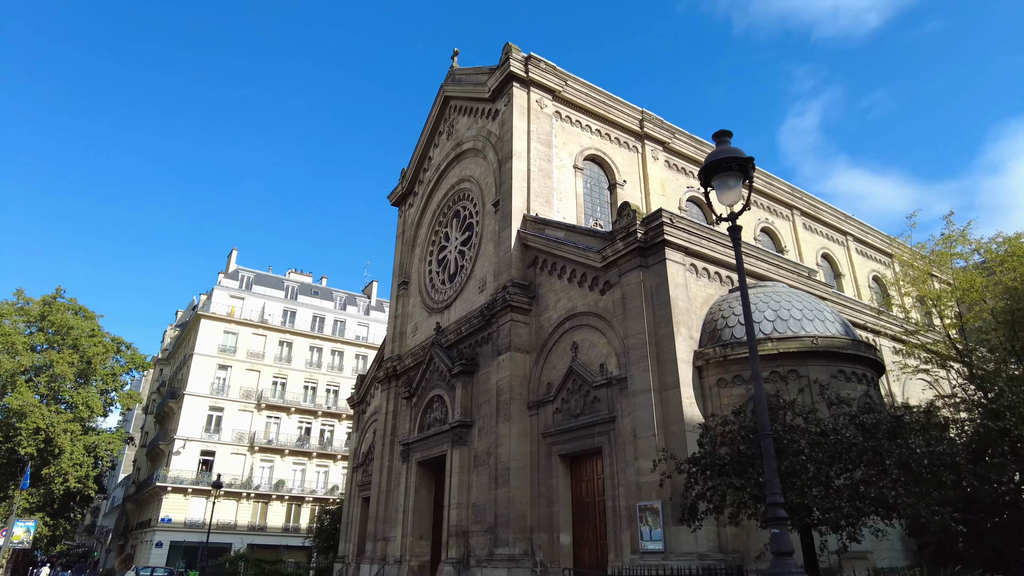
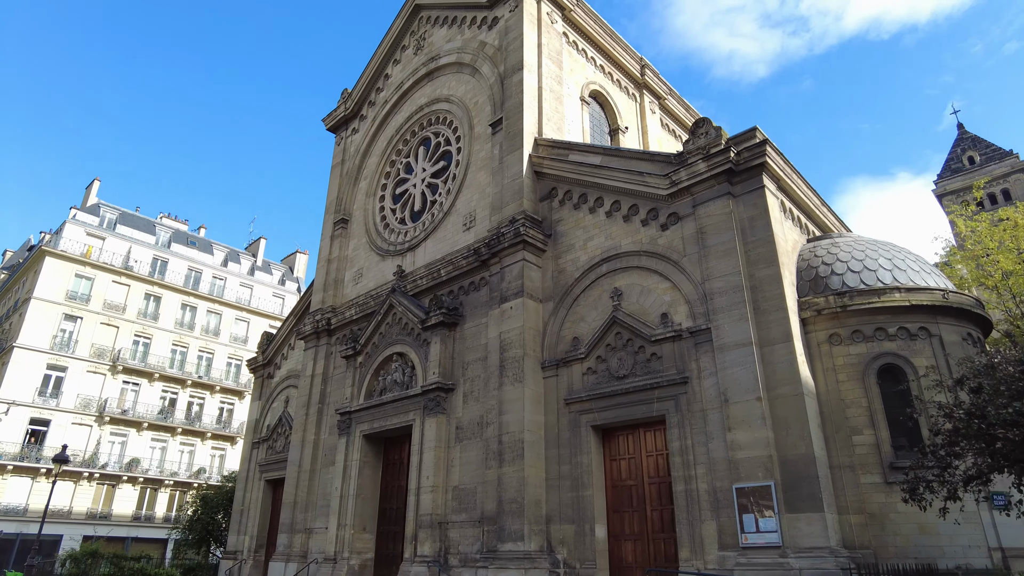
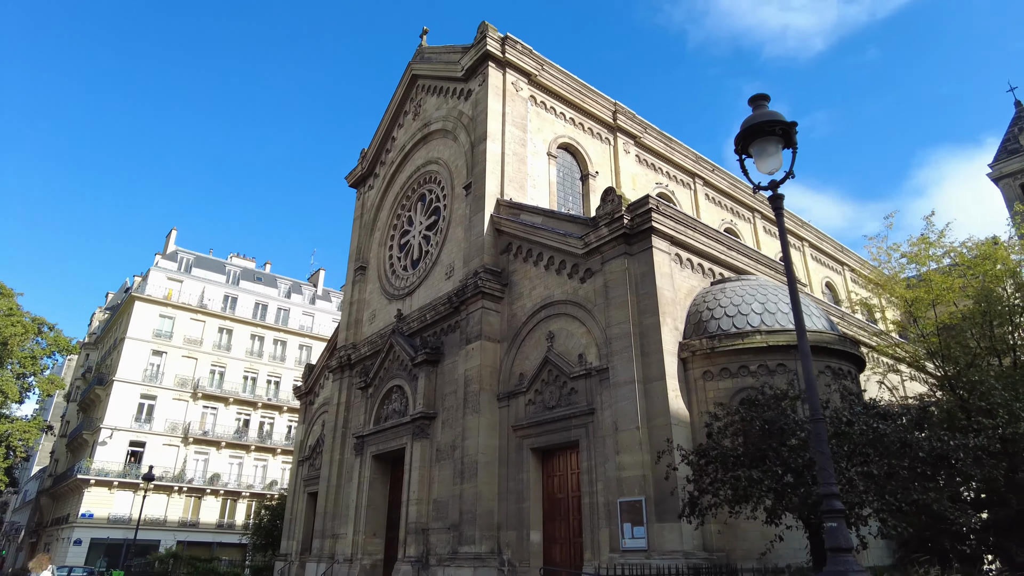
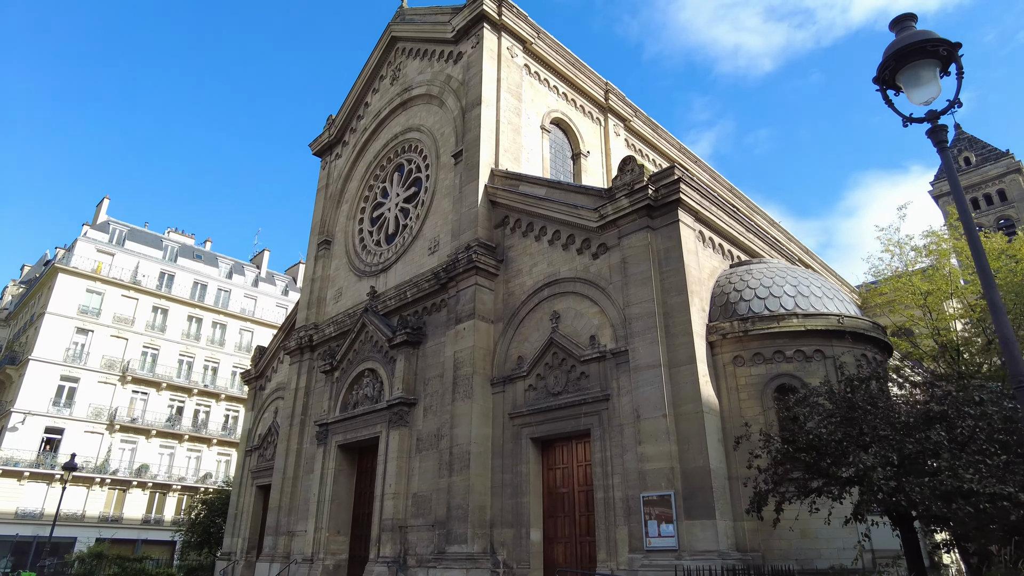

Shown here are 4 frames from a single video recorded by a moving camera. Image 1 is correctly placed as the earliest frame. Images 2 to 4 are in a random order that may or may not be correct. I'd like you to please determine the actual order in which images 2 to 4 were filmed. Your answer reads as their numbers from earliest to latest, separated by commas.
3, 4, 2
